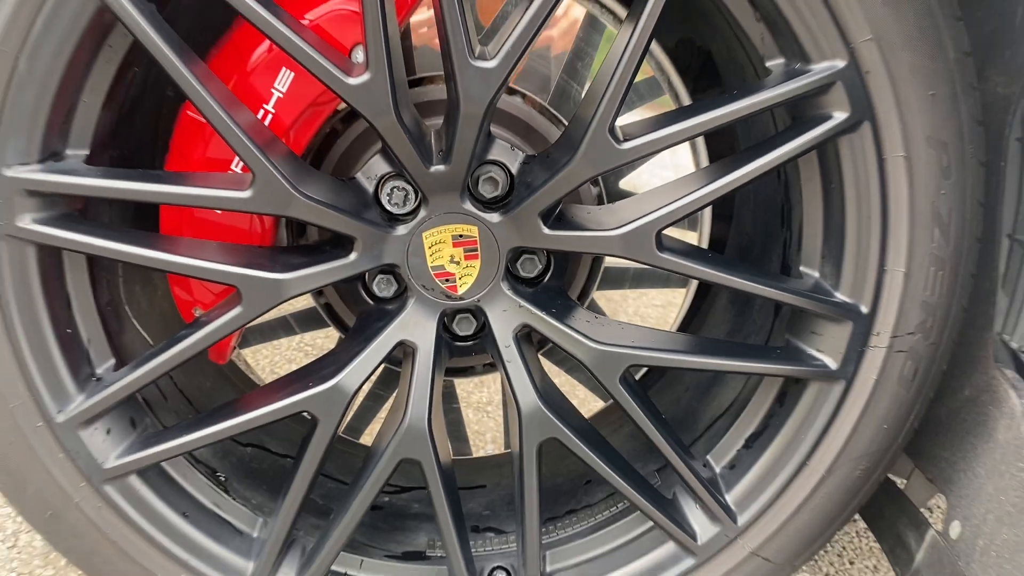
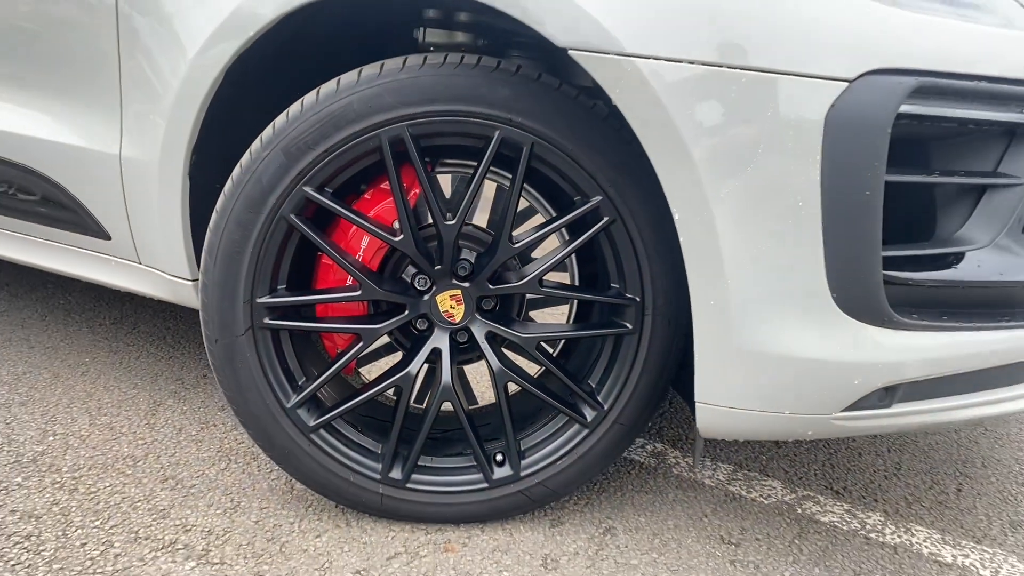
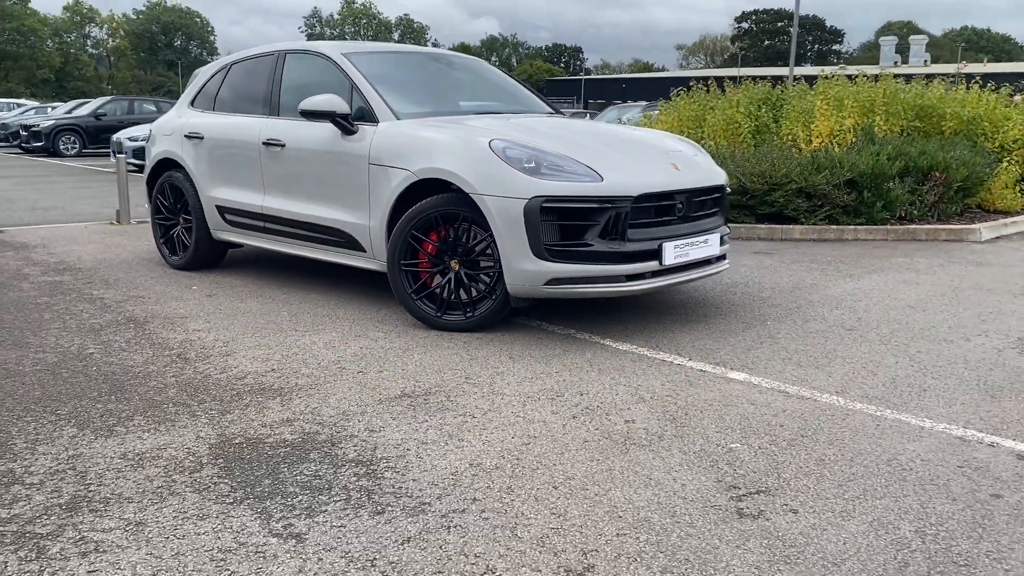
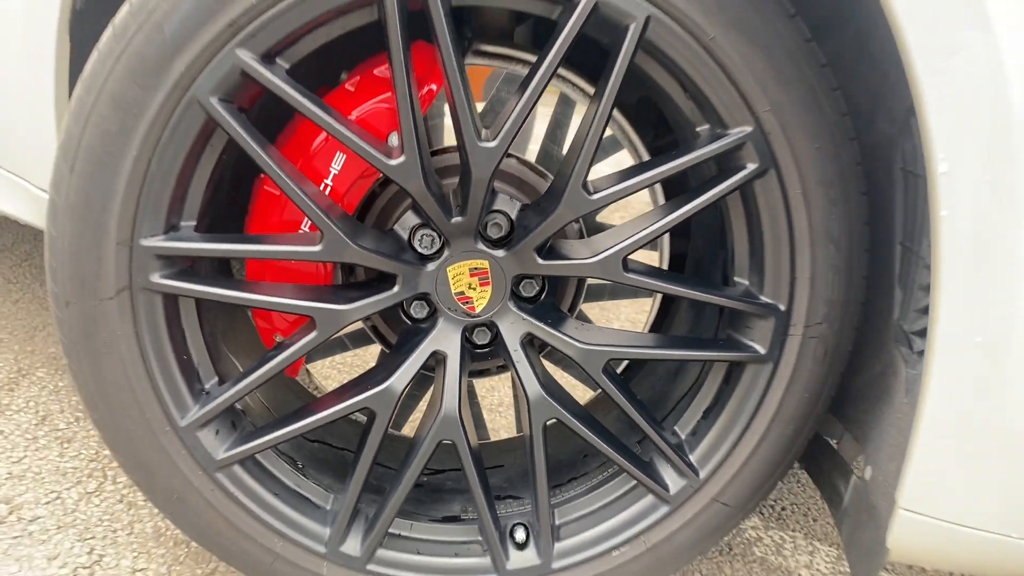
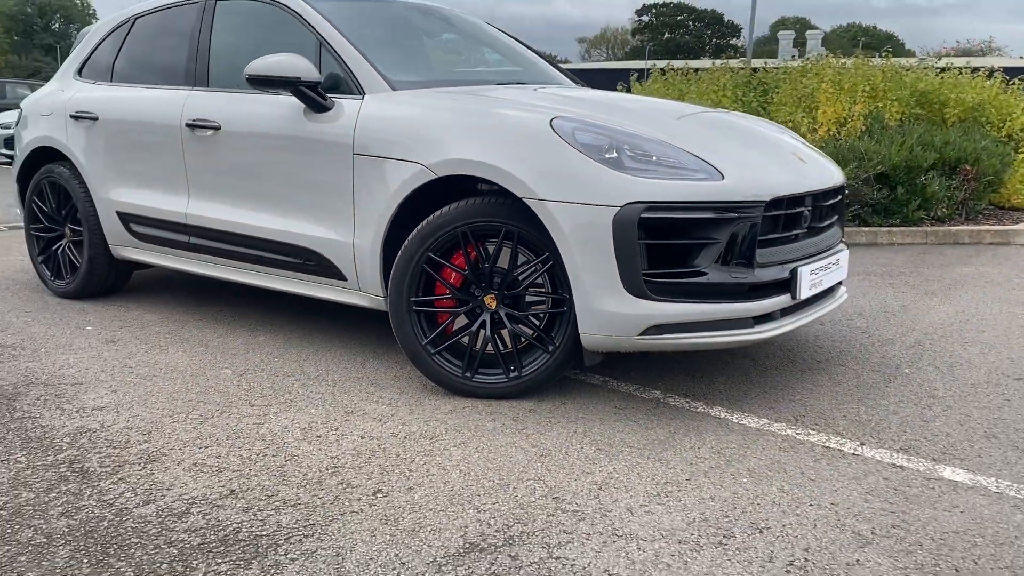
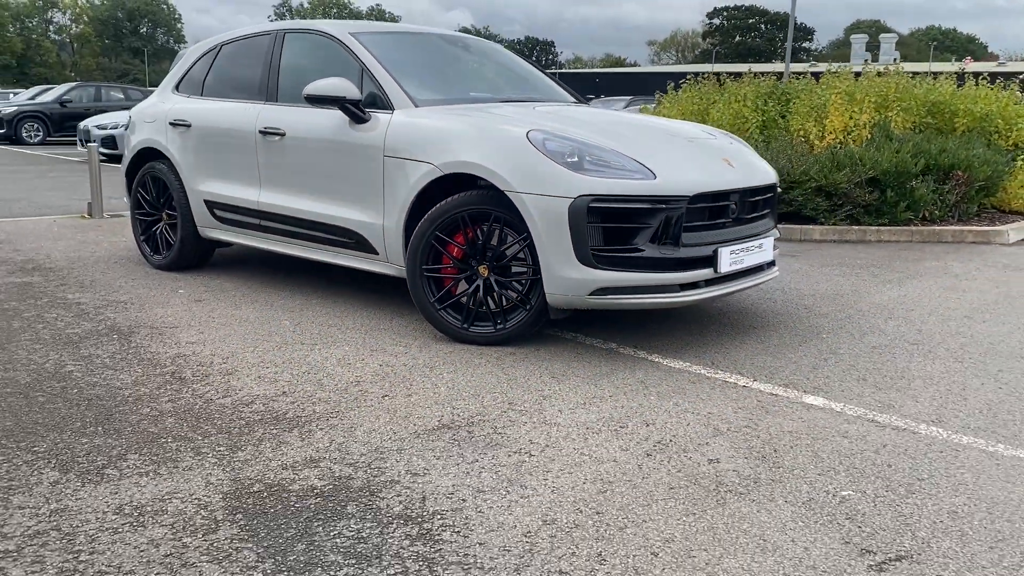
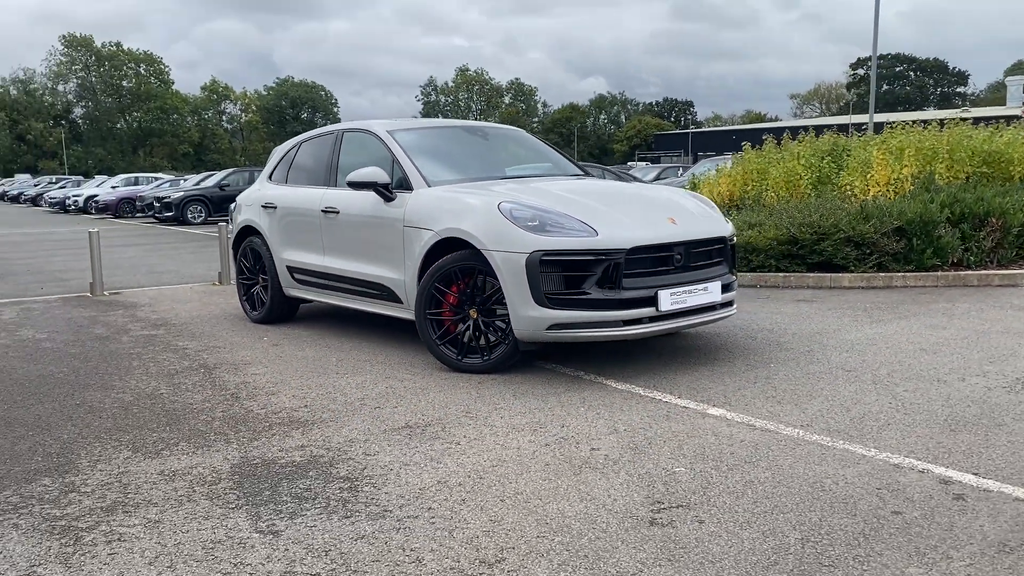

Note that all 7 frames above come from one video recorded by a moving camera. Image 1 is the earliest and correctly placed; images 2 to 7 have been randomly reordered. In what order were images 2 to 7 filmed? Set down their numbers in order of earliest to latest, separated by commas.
4, 2, 5, 6, 3, 7
